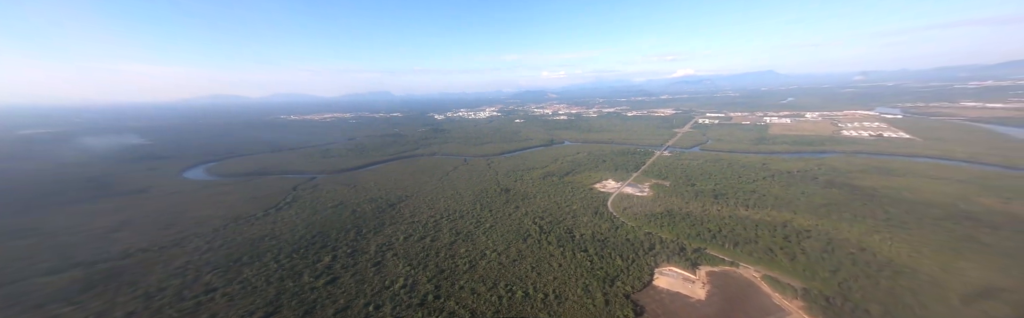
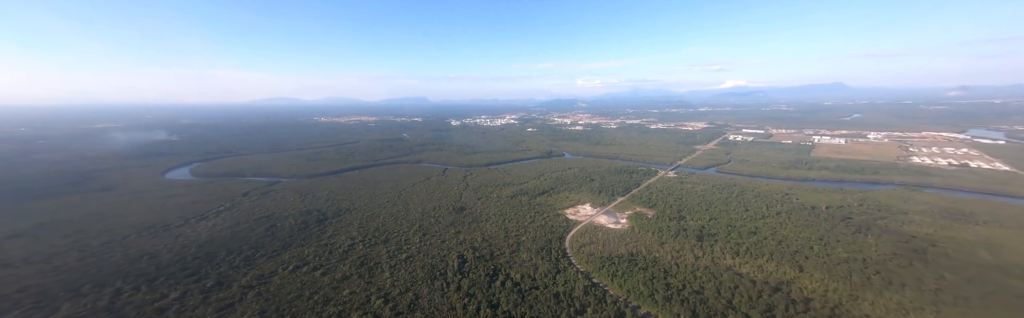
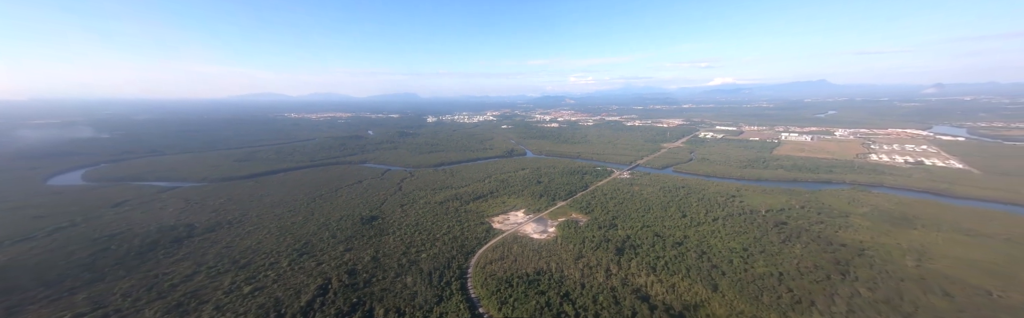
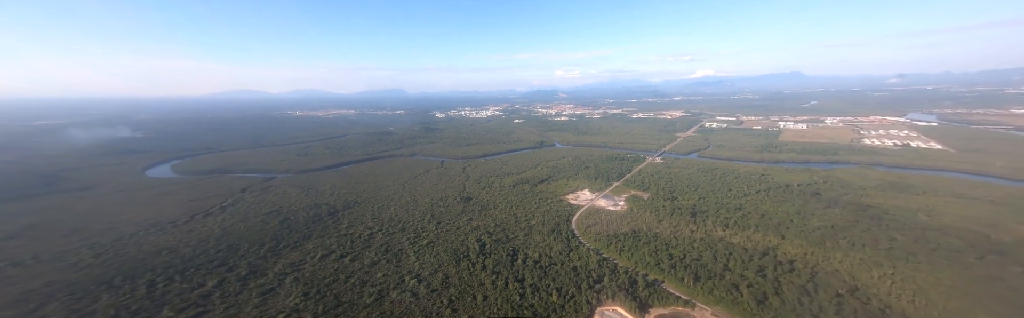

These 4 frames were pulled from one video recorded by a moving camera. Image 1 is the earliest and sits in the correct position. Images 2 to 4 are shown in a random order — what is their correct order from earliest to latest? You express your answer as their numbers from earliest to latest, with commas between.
4, 2, 3
